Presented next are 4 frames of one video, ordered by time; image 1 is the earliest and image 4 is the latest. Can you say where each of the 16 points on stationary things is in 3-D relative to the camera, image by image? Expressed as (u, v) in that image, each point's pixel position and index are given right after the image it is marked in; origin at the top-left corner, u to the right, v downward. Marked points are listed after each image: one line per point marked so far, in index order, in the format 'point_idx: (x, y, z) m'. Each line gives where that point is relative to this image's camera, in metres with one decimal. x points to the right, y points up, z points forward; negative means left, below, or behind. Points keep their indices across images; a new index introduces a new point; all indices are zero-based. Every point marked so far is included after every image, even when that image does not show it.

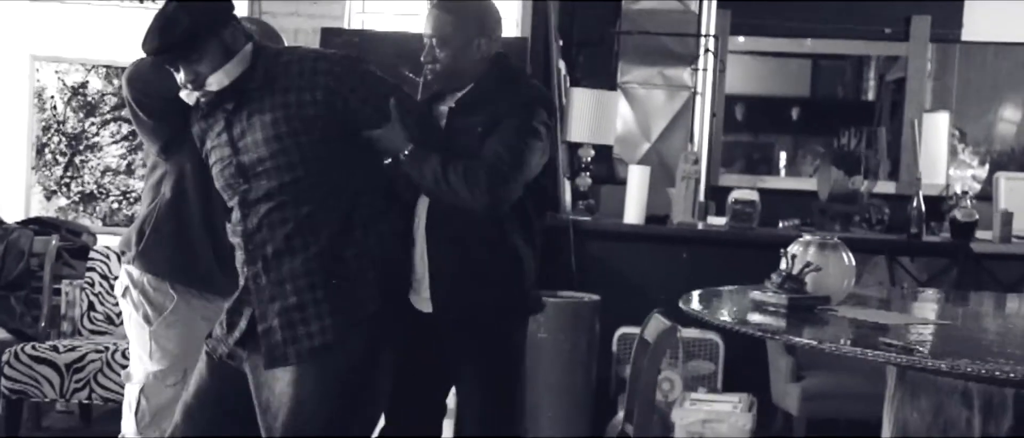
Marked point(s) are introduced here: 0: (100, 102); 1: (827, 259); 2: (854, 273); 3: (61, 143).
0: (-1.8, +0.5, +4.8) m
1: (+0.7, -0.1, +2.3) m
2: (+0.7, -0.1, +2.4) m
3: (-1.9, +0.3, +4.8) m
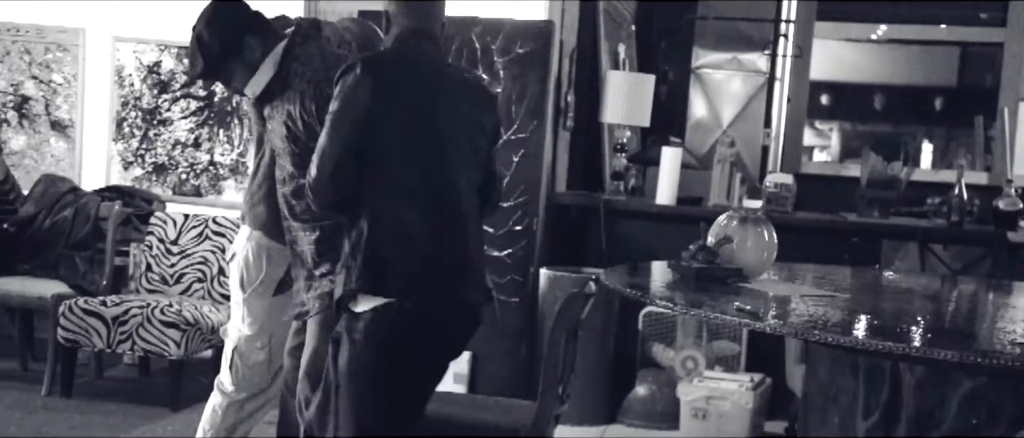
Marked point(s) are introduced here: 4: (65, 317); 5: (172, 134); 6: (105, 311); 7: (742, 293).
0: (-1.6, +0.6, +5.1) m
1: (+0.5, 0.0, +2.4) m
2: (+0.6, -0.1, +2.4) m
3: (-1.7, +0.5, +5.1) m
4: (-1.6, -0.4, +4.0) m
5: (-1.6, +0.4, +5.1) m
6: (-1.5, -0.3, +4.0) m
7: (+0.5, -0.2, +2.3) m
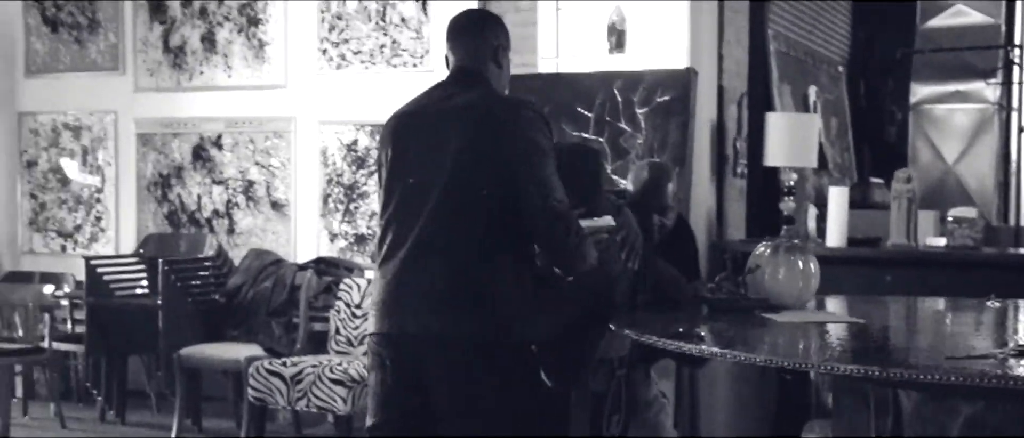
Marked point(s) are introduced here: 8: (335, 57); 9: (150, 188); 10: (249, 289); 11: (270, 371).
0: (-0.7, +0.3, +5.5) m
1: (+0.6, -0.1, +2.3) m
2: (+0.6, -0.1, +2.3) m
3: (-0.9, +0.1, +5.6) m
4: (-1.0, -0.6, +4.4) m
5: (-0.7, +0.1, +5.5) m
6: (-0.9, -0.6, +4.3) m
7: (+0.5, -0.2, +2.2) m
8: (-0.9, +0.8, +5.6) m
9: (-2.0, +0.2, +6.2) m
10: (-1.2, -0.3, +4.9) m
11: (-1.0, -0.6, +4.3) m
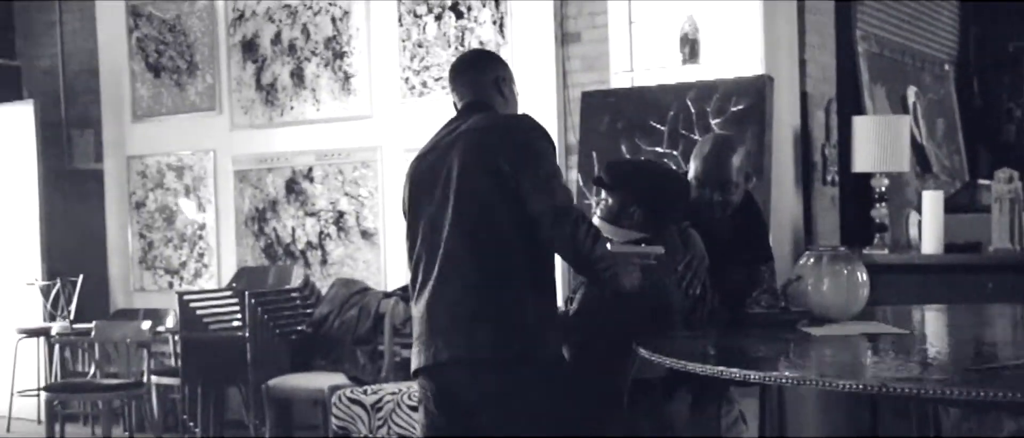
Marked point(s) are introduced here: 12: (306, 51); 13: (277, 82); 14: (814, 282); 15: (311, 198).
0: (-0.3, +0.2, +5.5) m
1: (+0.6, -0.1, +2.2) m
2: (+0.7, -0.1, +2.2) m
3: (-0.4, 0.0, +5.6) m
4: (-0.7, -0.7, +4.4) m
5: (-0.3, -0.1, +5.5) m
6: (-0.6, -0.7, +4.3) m
7: (+0.6, -0.2, +2.1) m
8: (-0.5, +0.7, +5.7) m
9: (-1.5, 0.0, +6.3) m
10: (-0.8, -0.4, +5.0) m
11: (-0.6, -0.7, +4.3) m
12: (-1.1, +0.9, +6.1) m
13: (-1.3, +0.8, +6.2) m
14: (+0.6, -0.1, +2.2) m
15: (-1.1, +0.1, +6.0) m
